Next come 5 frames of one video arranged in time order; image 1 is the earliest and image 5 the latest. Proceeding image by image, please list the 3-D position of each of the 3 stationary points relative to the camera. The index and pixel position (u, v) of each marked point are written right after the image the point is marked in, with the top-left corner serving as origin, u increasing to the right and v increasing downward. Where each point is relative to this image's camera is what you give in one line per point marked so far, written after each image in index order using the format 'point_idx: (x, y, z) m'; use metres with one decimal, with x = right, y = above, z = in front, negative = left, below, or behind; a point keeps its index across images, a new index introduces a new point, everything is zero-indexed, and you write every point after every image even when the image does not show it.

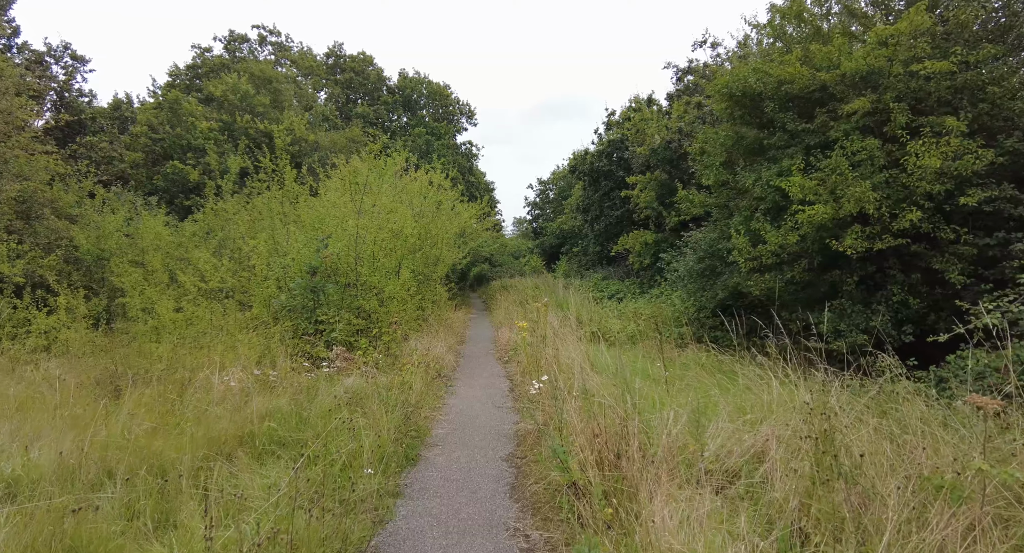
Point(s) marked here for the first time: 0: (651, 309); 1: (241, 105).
0: (+3.0, -0.7, +11.8) m
1: (-9.9, +6.3, +19.8) m
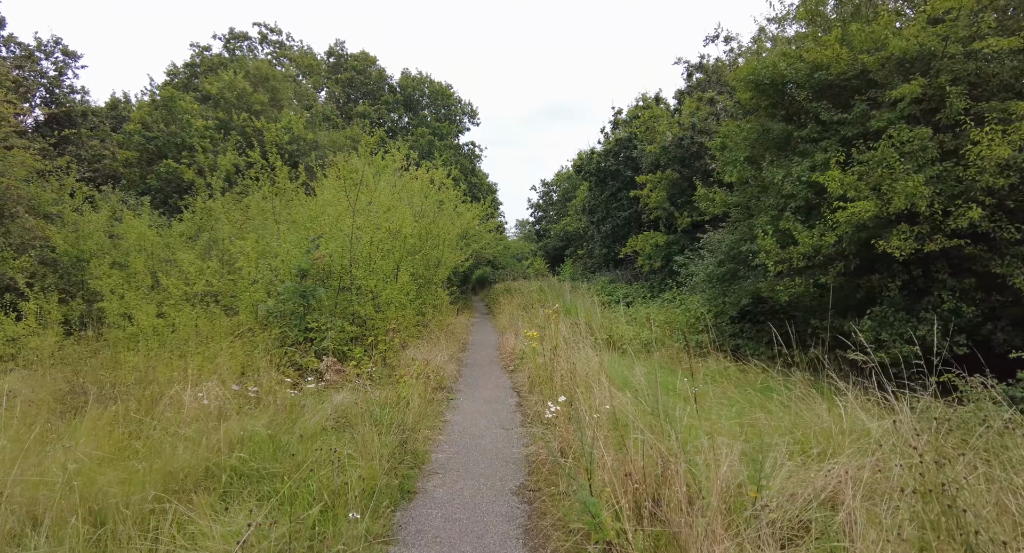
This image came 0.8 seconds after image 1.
0: (+3.2, -0.8, +11.1) m
1: (-9.8, +6.2, +19.2) m
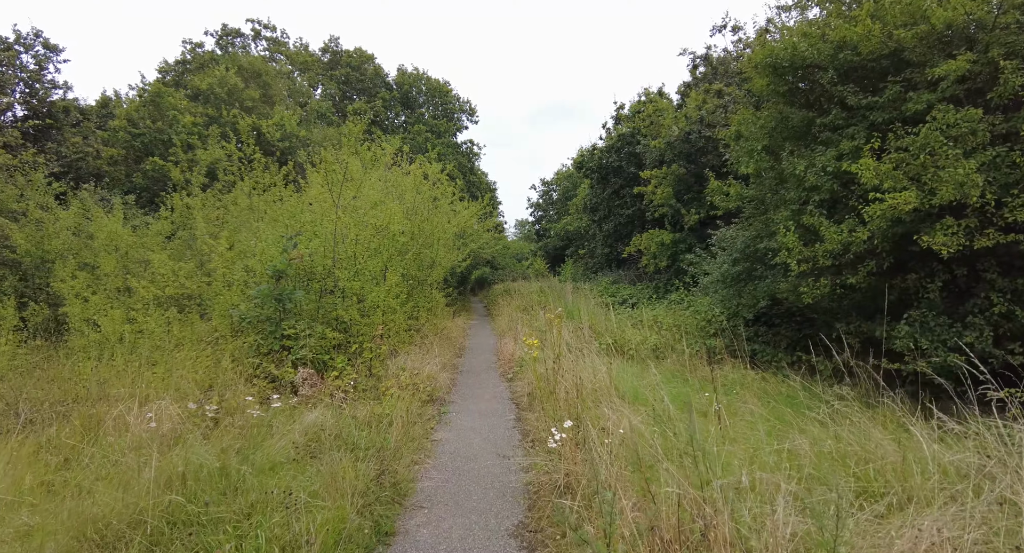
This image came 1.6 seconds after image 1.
0: (+3.1, -0.8, +10.4) m
1: (-9.8, +6.2, +18.5) m
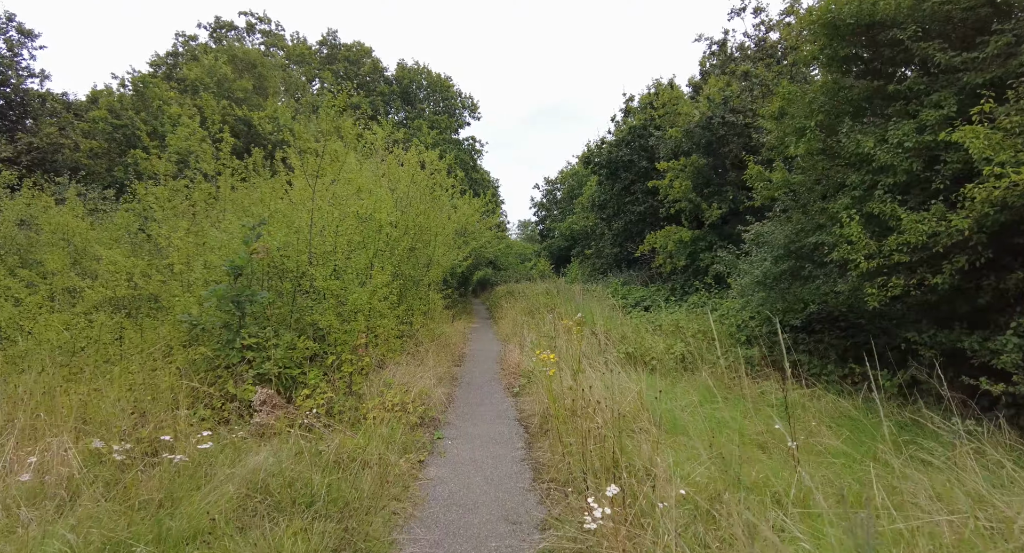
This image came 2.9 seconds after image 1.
0: (+3.2, -0.8, +9.2) m
1: (-9.7, +6.2, +17.4) m
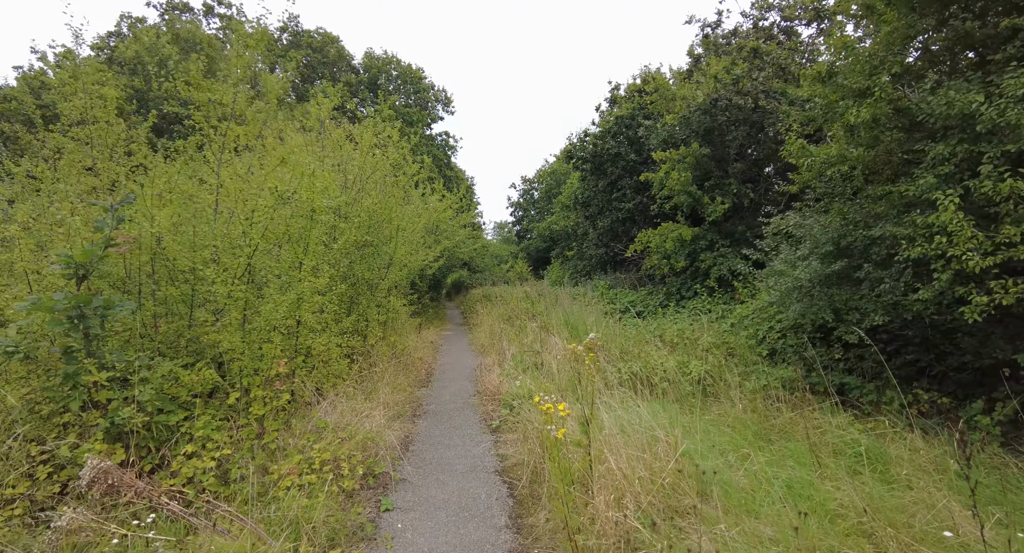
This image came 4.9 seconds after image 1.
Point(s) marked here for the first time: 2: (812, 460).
0: (+2.9, -0.9, +7.6) m
1: (-10.4, +6.1, +15.2) m
2: (+2.4, -1.4, +4.1) m
